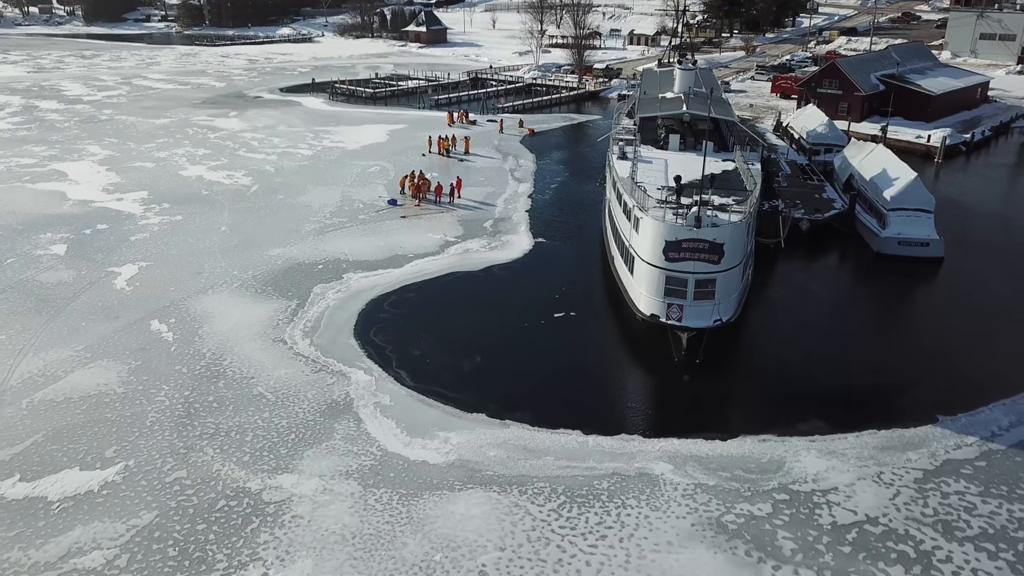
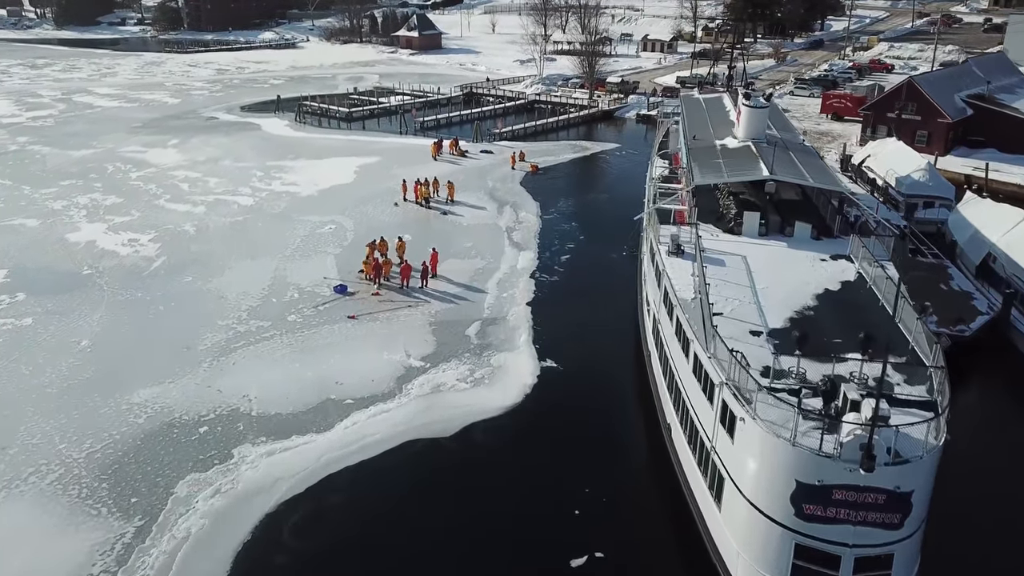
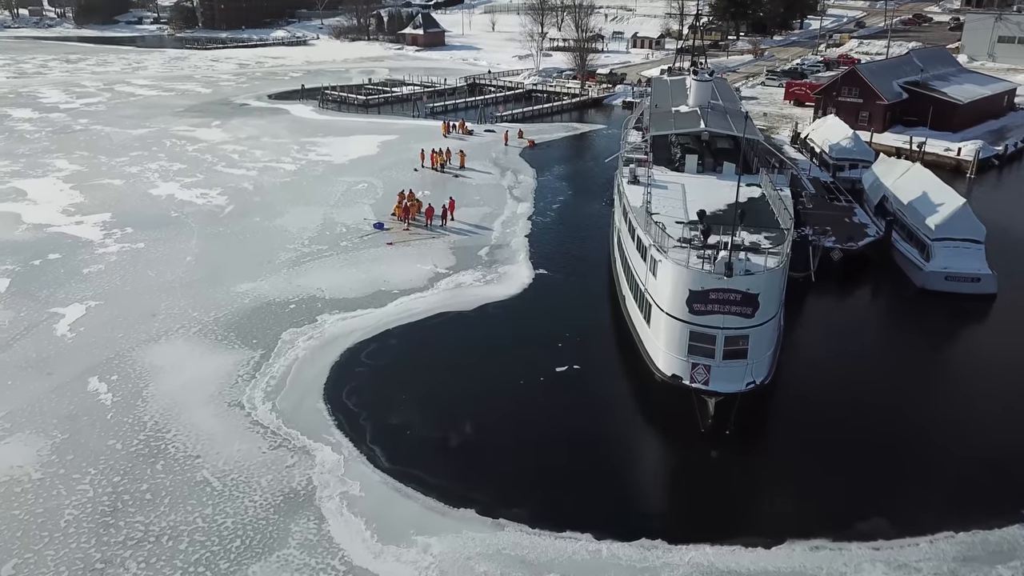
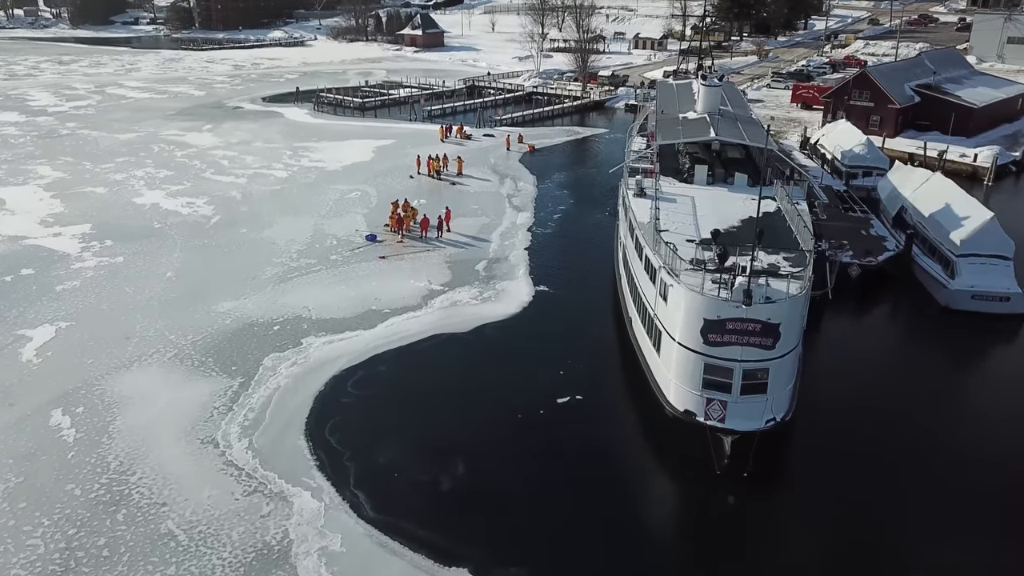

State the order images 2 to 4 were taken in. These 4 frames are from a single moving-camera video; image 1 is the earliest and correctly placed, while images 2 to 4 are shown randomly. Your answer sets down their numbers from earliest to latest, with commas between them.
3, 4, 2
